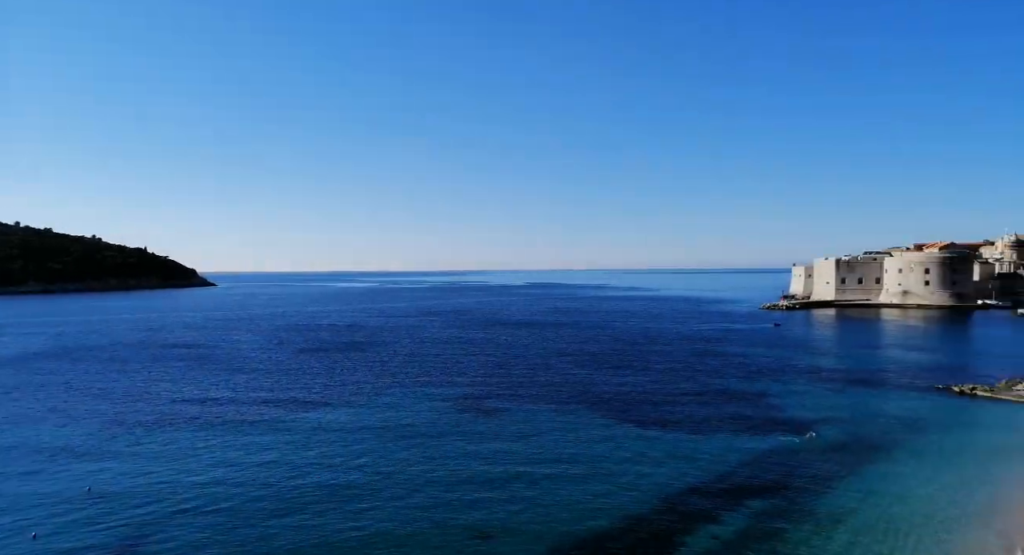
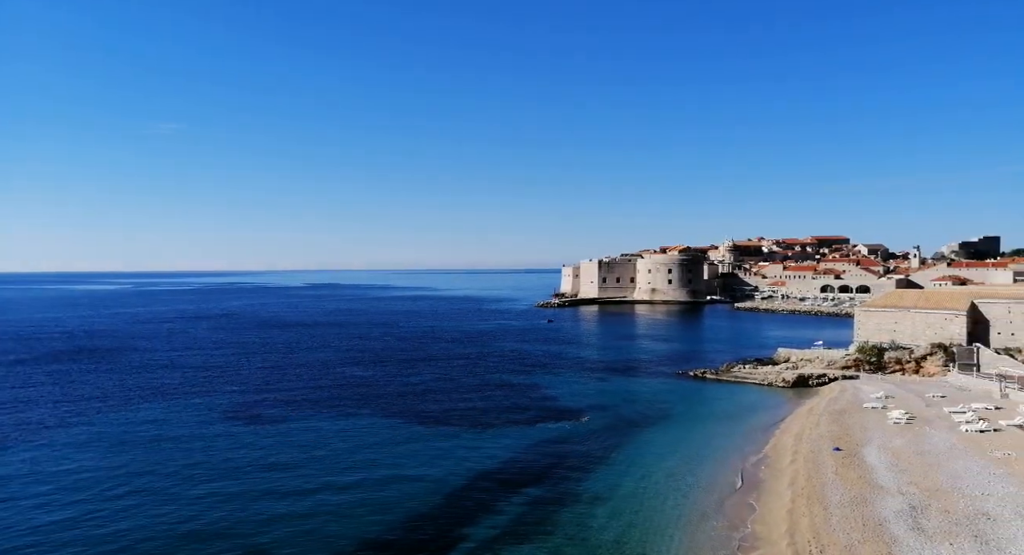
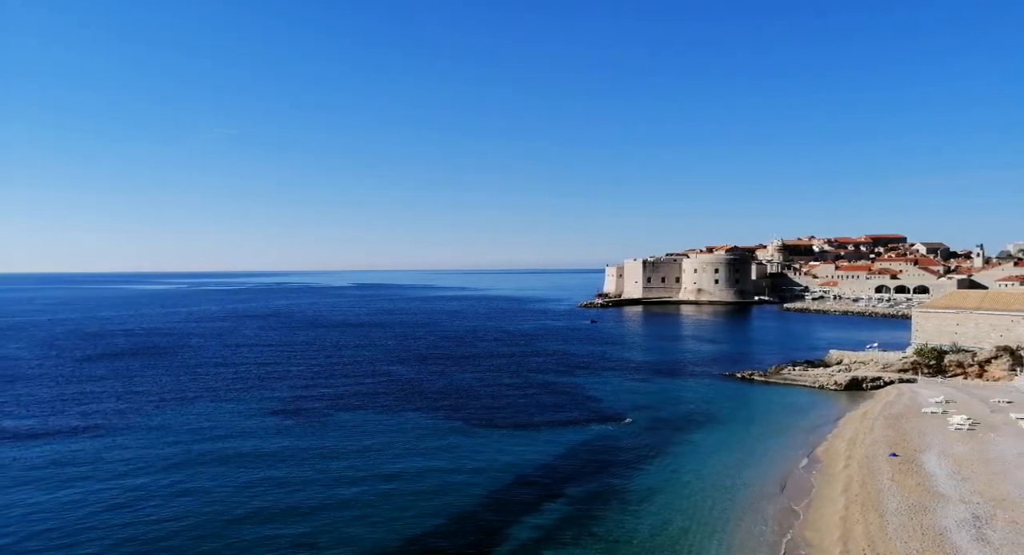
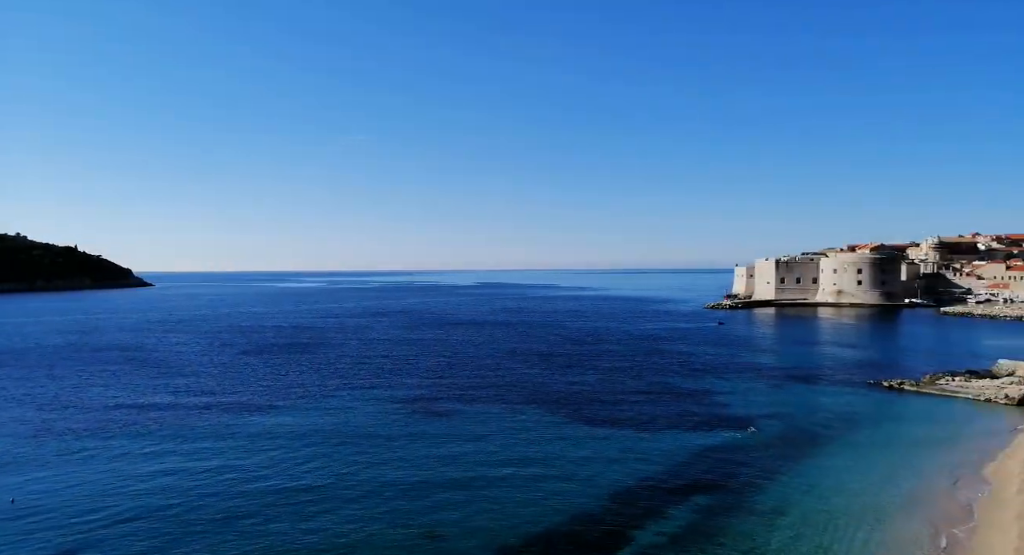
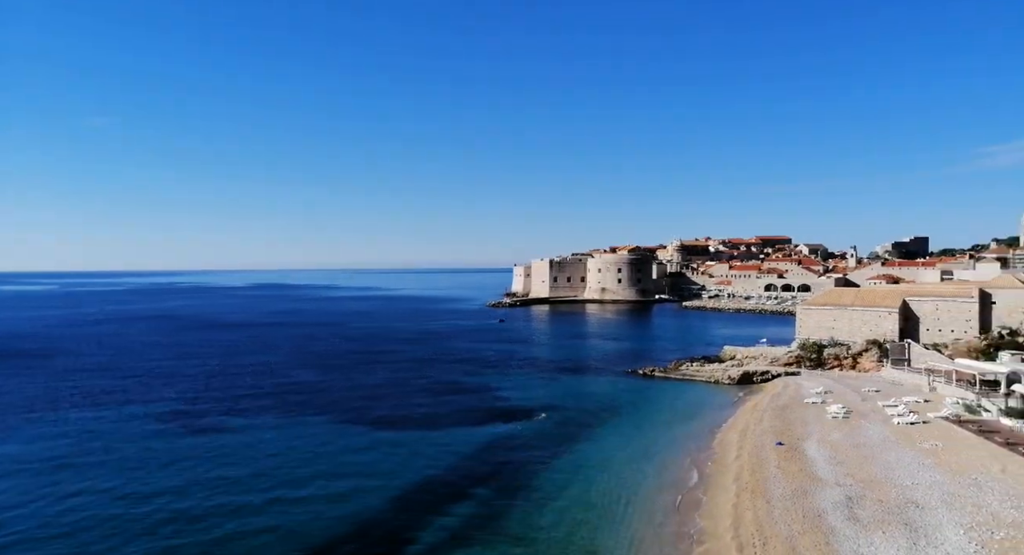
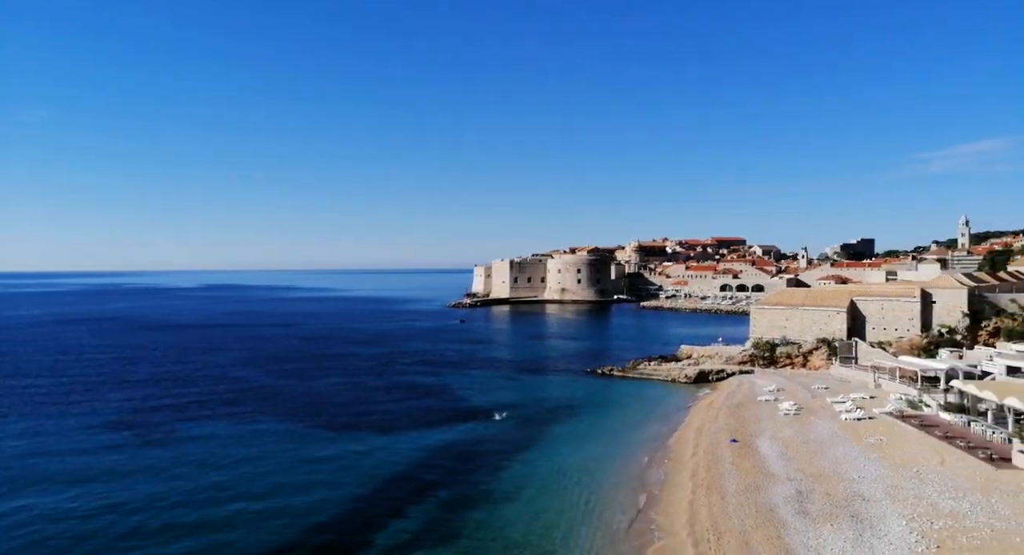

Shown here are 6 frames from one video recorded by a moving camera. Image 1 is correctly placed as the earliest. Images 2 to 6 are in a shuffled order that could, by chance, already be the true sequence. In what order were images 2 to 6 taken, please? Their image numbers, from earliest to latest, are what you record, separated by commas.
4, 3, 2, 5, 6
